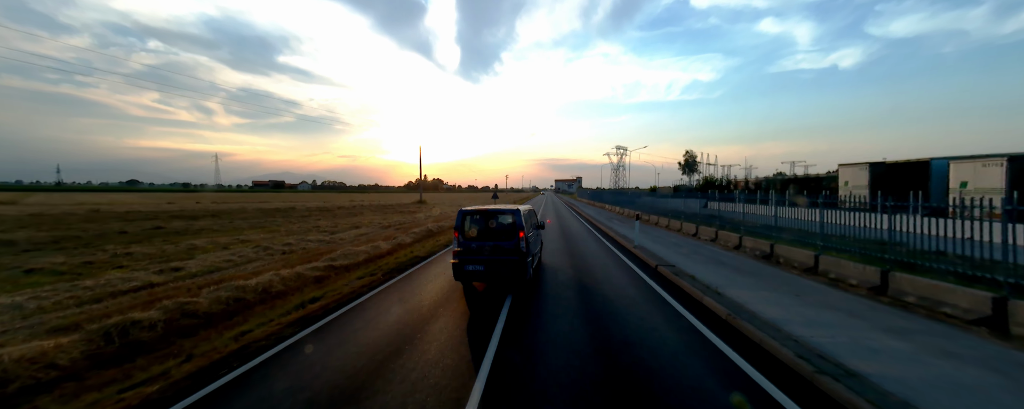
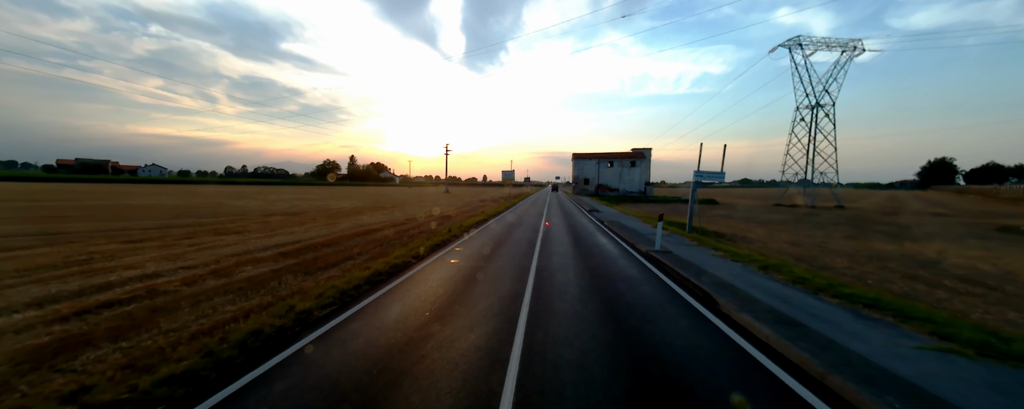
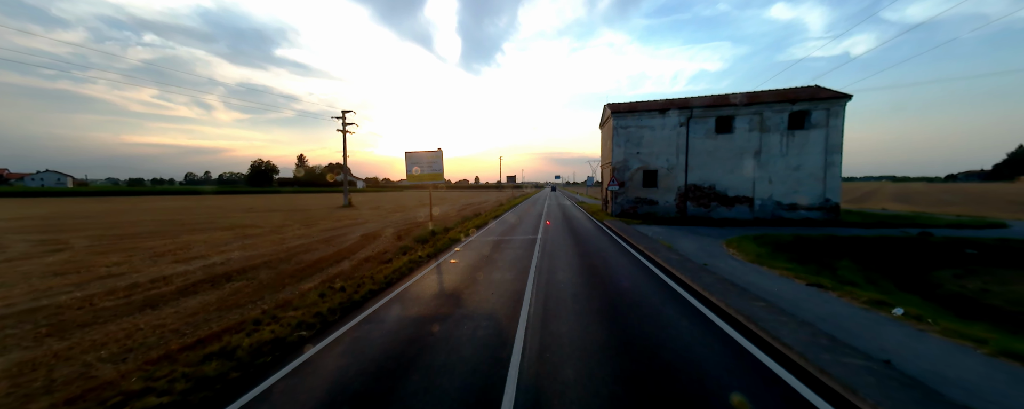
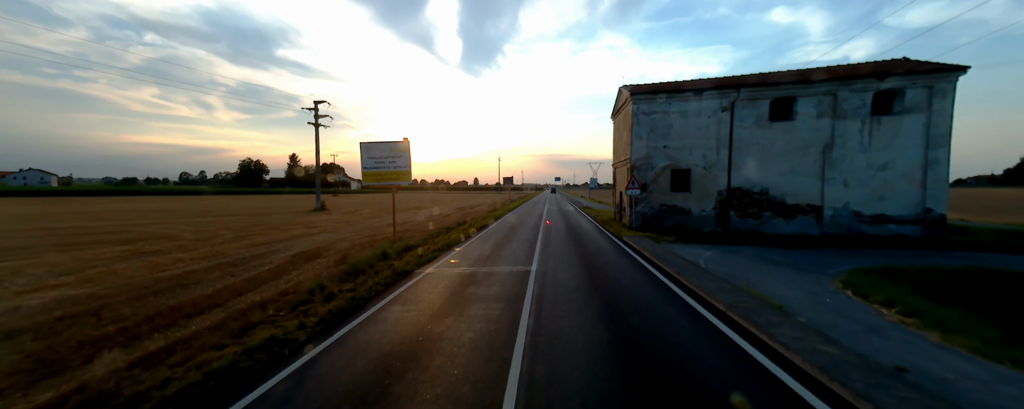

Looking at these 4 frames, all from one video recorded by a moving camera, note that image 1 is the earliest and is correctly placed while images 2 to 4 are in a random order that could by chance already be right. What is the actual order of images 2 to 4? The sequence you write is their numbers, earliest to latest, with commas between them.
2, 3, 4
